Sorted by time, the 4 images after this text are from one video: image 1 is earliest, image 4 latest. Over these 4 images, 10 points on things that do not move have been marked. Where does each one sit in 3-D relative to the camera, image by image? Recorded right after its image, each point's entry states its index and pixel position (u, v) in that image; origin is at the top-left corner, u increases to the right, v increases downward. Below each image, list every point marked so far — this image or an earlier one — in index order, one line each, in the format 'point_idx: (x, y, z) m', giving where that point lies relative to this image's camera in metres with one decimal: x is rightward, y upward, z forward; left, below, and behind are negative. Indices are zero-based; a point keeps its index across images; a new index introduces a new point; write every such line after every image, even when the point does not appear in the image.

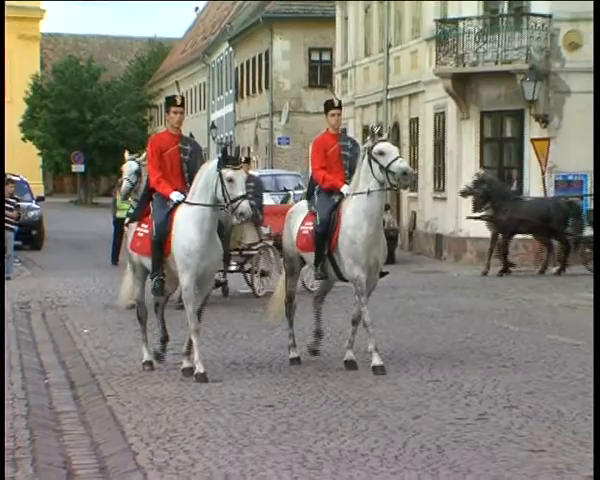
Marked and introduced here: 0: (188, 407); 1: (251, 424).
0: (-0.8, -1.1, +8.7) m
1: (-0.3, -1.2, +8.3) m
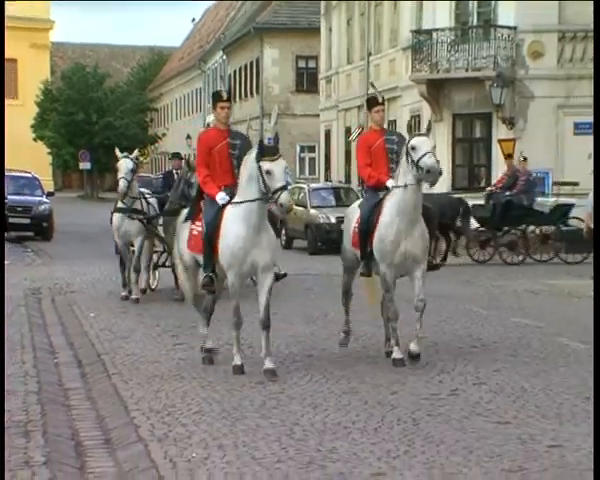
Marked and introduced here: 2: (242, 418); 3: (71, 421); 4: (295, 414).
0: (-0.9, -1.1, +9.4) m
1: (-0.4, -1.2, +9.0) m
2: (-0.4, -1.2, +8.6) m
3: (-1.6, -1.2, +8.5) m
4: (0.0, -1.2, +8.7) m
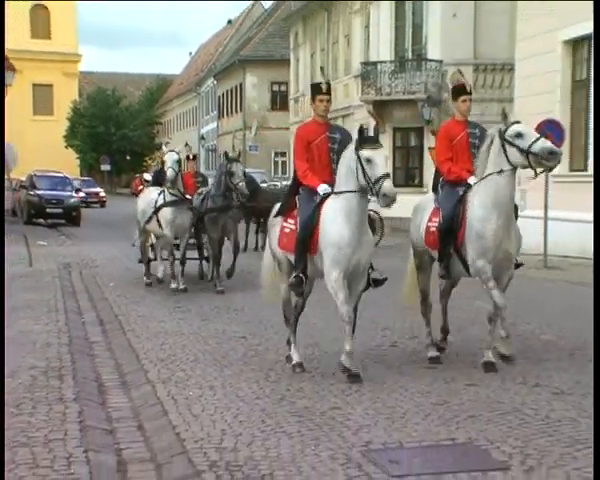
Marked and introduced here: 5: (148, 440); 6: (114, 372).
0: (-1.1, -1.0, +11.6) m
1: (-0.6, -1.0, +11.2) m
2: (-0.6, -1.1, +10.8) m
3: (-1.8, -1.1, +10.8) m
4: (-0.3, -1.1, +11.0) m
5: (-1.2, -1.5, +9.3) m
6: (-1.6, -1.2, +10.7) m
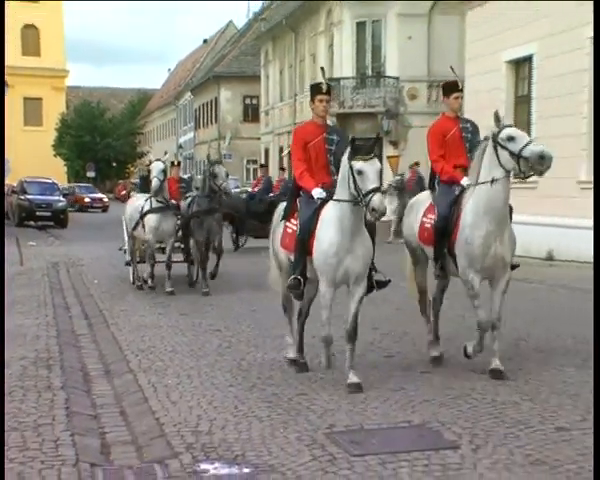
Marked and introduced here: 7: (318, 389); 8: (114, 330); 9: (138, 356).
0: (-1.4, -1.0, +12.5) m
1: (-0.9, -1.0, +12.1) m
2: (-0.9, -1.1, +11.7) m
3: (-2.1, -1.1, +11.7) m
4: (-0.6, -1.1, +11.9) m
5: (-1.4, -1.5, +10.2) m
6: (-1.9, -1.2, +11.6) m
7: (+0.2, -1.3, +10.9) m
8: (-1.9, -0.9, +12.6) m
9: (-1.5, -1.1, +11.7) m
